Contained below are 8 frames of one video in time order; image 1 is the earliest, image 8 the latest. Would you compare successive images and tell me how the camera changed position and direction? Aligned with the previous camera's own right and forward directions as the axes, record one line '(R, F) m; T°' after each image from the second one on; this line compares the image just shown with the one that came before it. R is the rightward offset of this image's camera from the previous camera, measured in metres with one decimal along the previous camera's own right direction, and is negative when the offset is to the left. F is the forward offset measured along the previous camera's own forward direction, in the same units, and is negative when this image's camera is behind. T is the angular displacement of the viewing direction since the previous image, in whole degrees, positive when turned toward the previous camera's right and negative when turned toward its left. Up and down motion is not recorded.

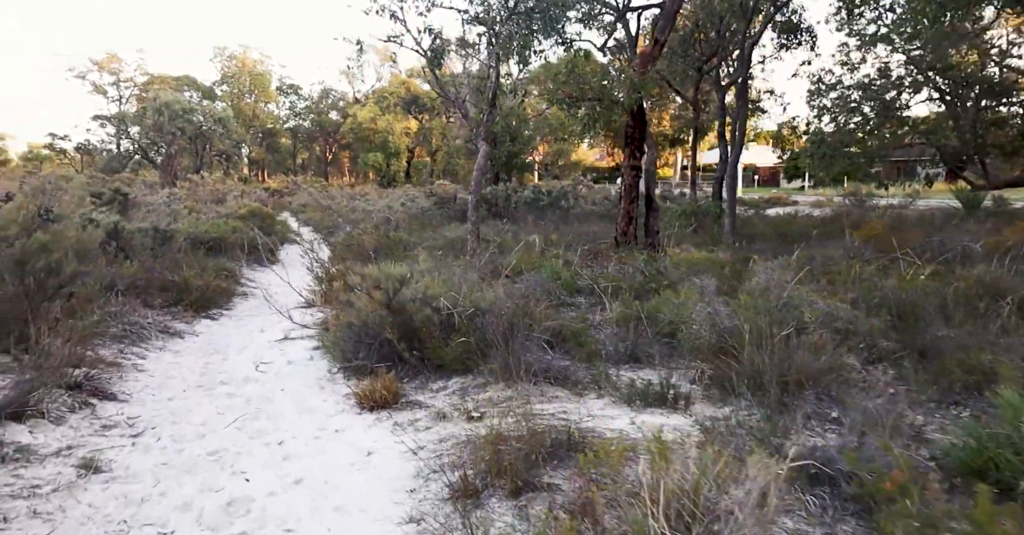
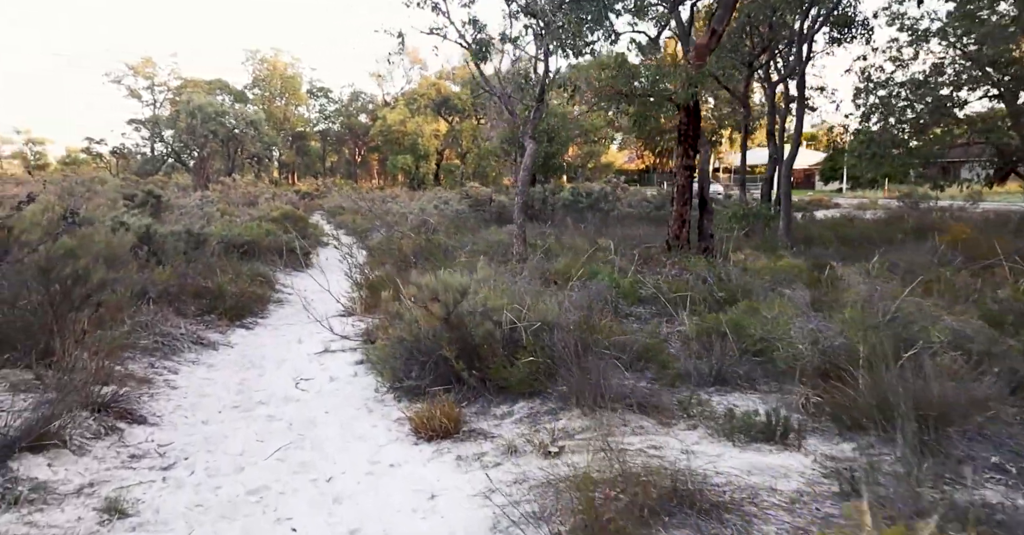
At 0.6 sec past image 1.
(-0.3, +0.6) m; -2°
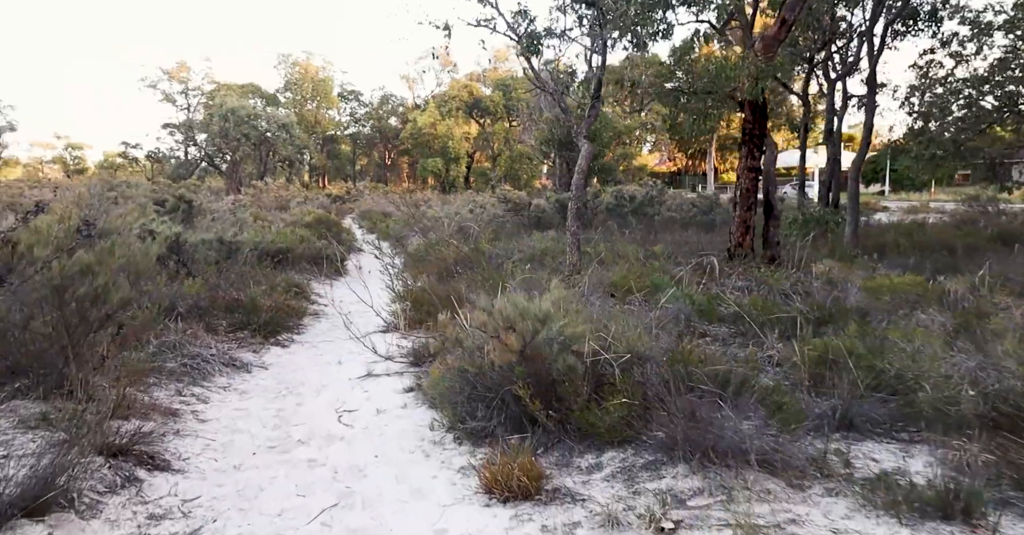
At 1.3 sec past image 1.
(-0.3, +0.7) m; -2°
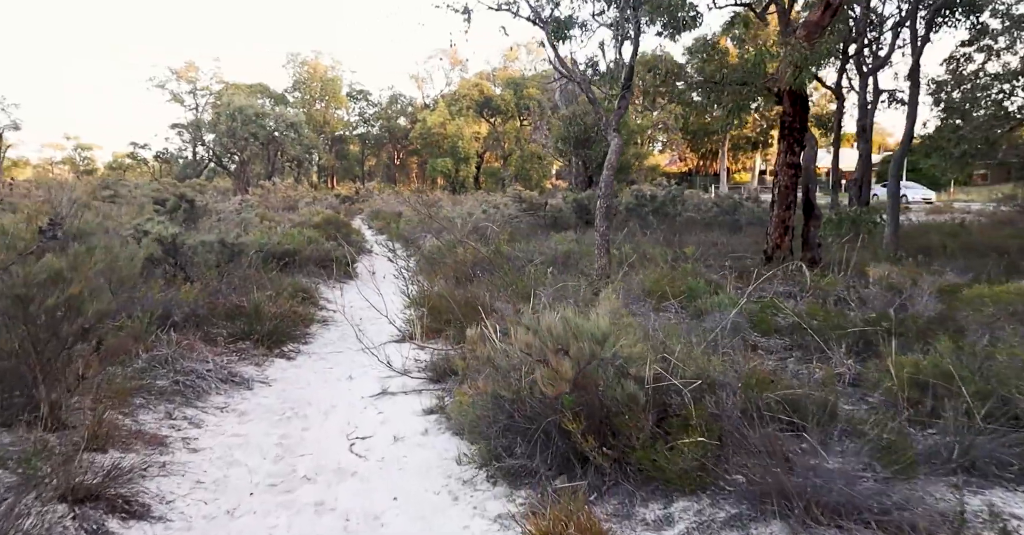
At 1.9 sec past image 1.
(-0.2, +0.7) m; -1°
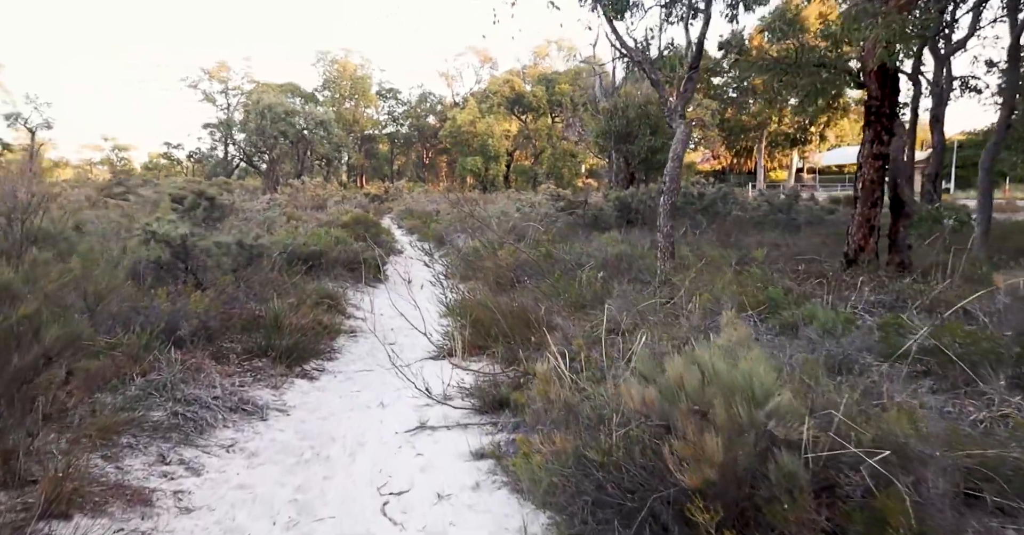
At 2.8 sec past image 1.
(-0.2, +1.0) m; -2°
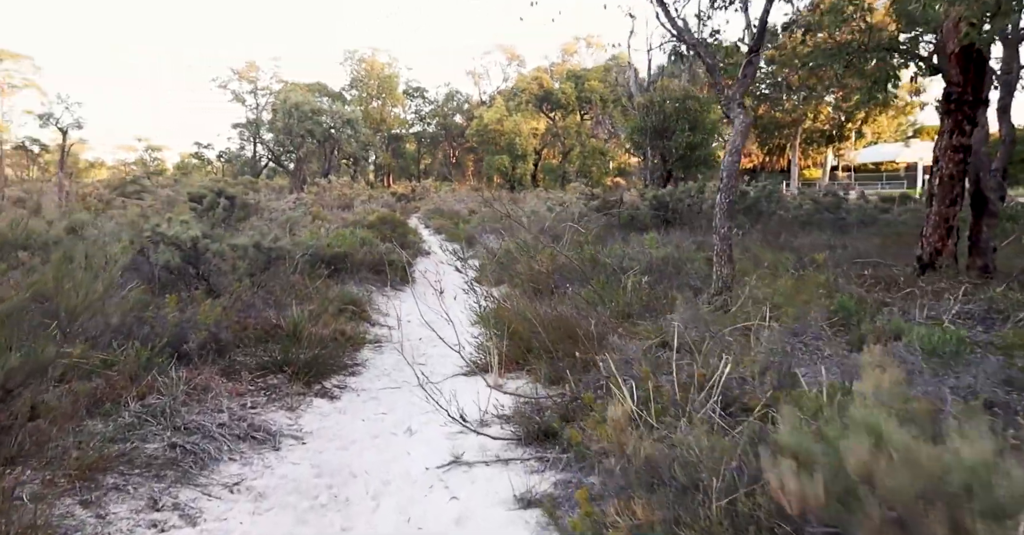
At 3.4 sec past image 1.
(-0.1, +0.7) m; -2°
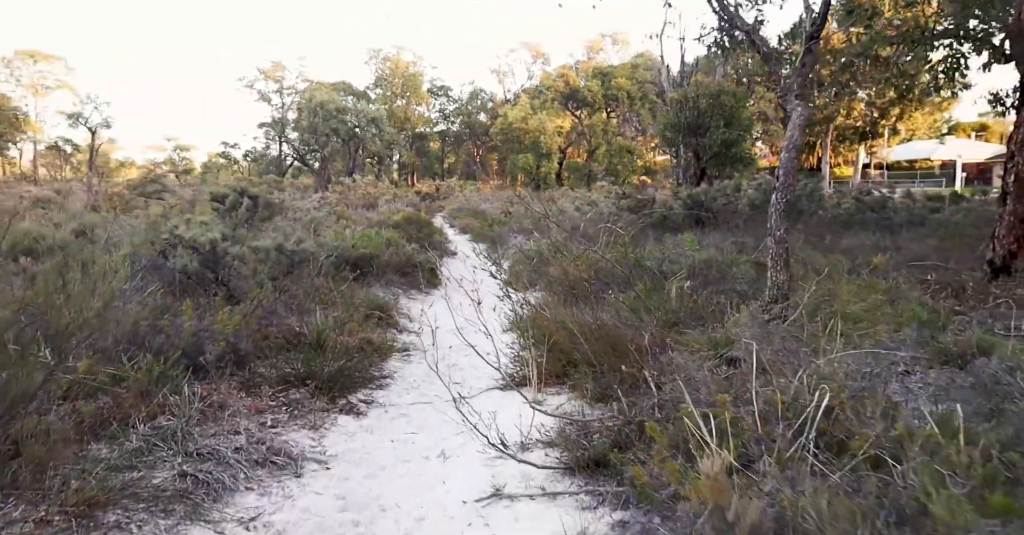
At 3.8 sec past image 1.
(-0.1, +0.4) m; -2°
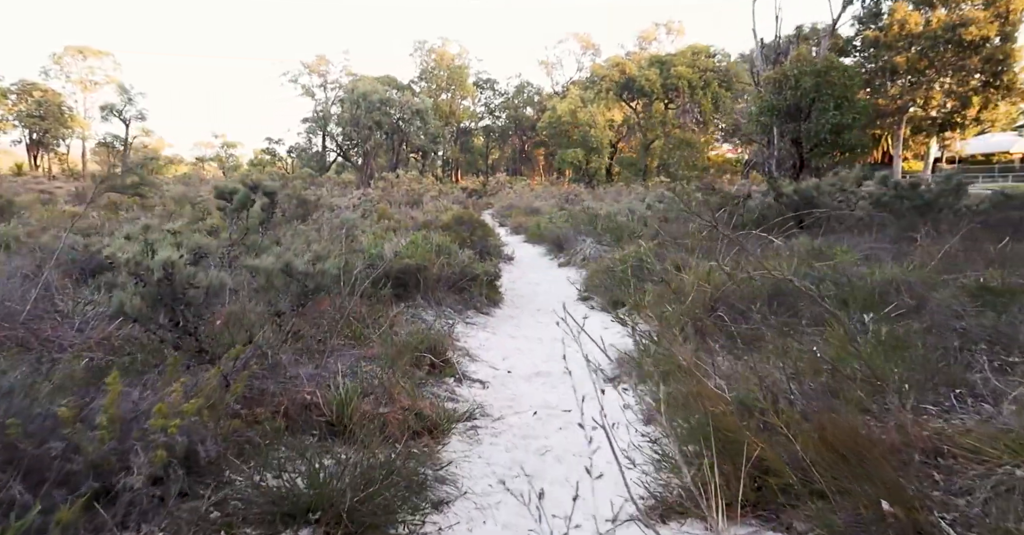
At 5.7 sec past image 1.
(-0.5, +2.3) m; -3°
